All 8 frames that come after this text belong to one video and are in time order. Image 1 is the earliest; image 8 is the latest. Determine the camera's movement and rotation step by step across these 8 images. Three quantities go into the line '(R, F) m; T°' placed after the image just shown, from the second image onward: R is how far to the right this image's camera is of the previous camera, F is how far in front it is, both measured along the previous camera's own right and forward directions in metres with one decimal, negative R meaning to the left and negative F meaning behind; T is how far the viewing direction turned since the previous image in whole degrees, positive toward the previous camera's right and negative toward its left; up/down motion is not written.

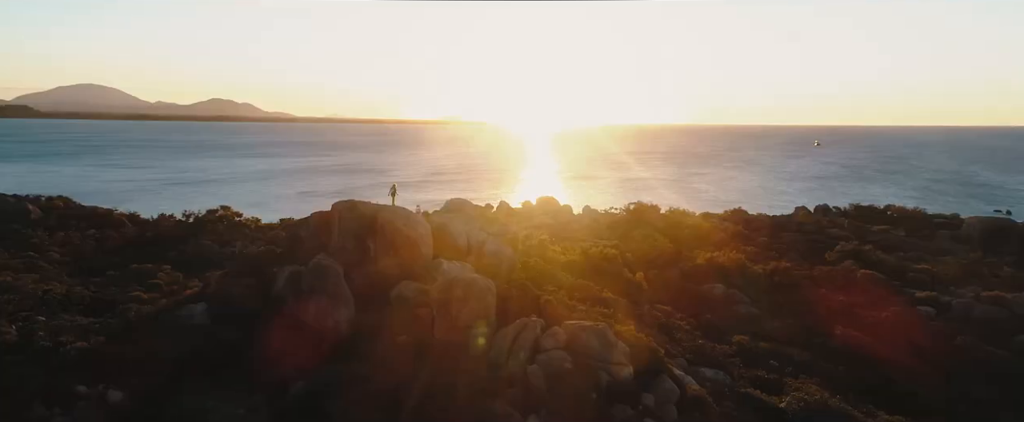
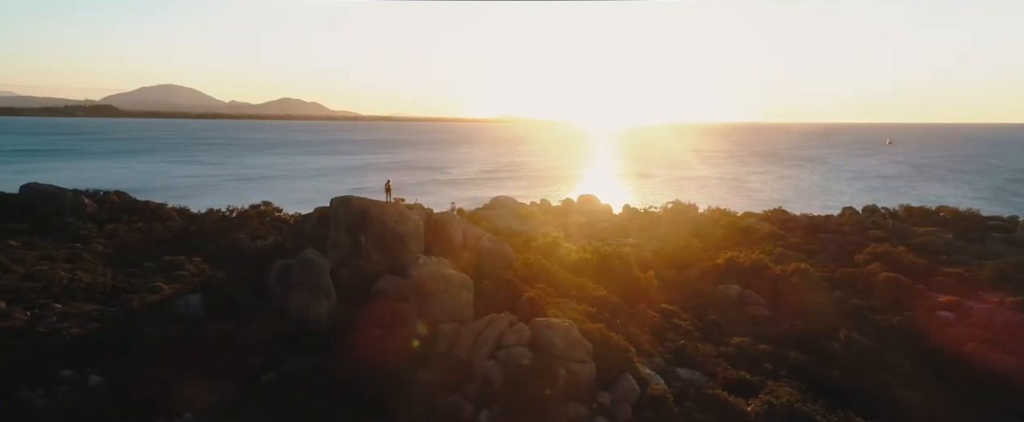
(+1.4, 0.0) m; -4°
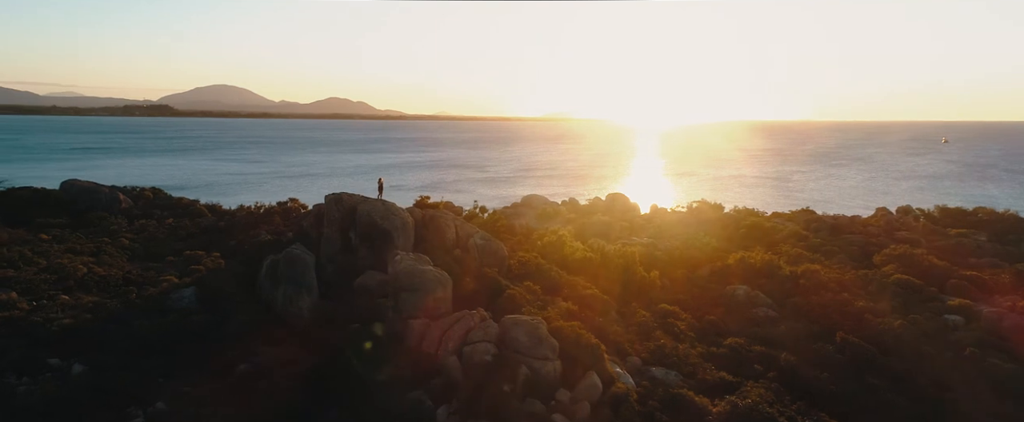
(+1.1, 0.0) m; -3°
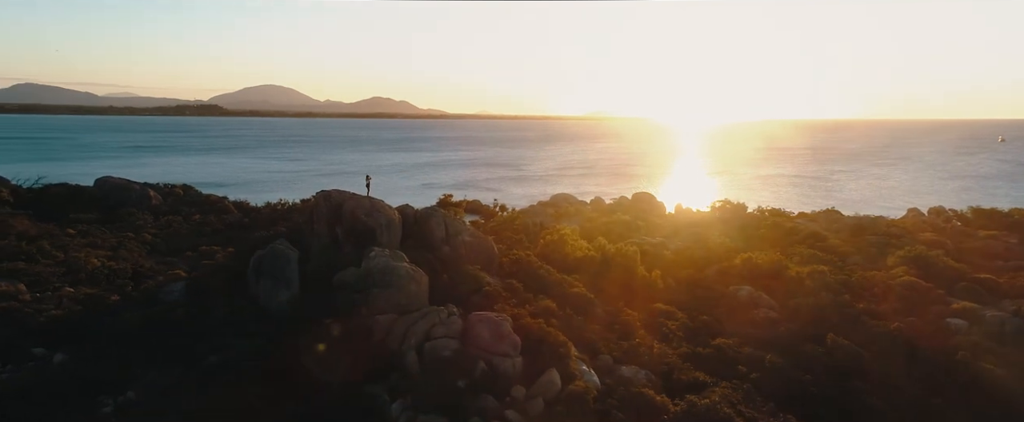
(+1.1, 0.0) m; -3°
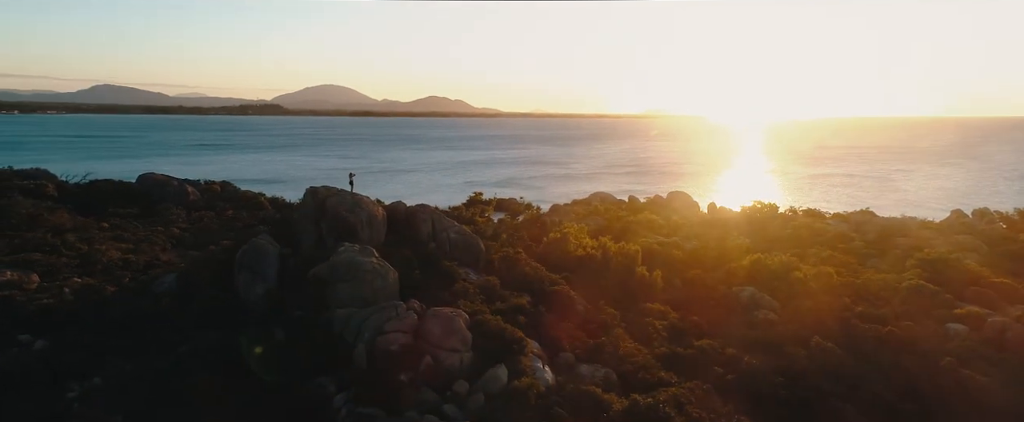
(+1.5, 0.0) m; -3°
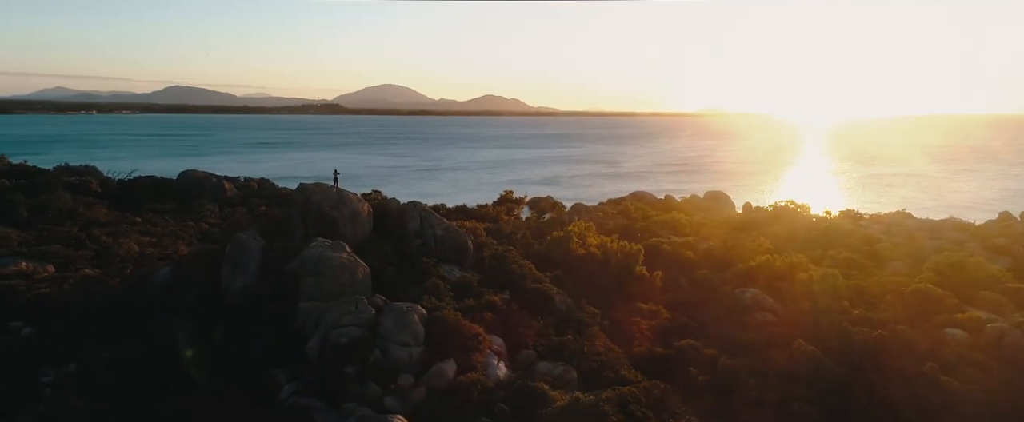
(+1.5, -0.1) m; -3°
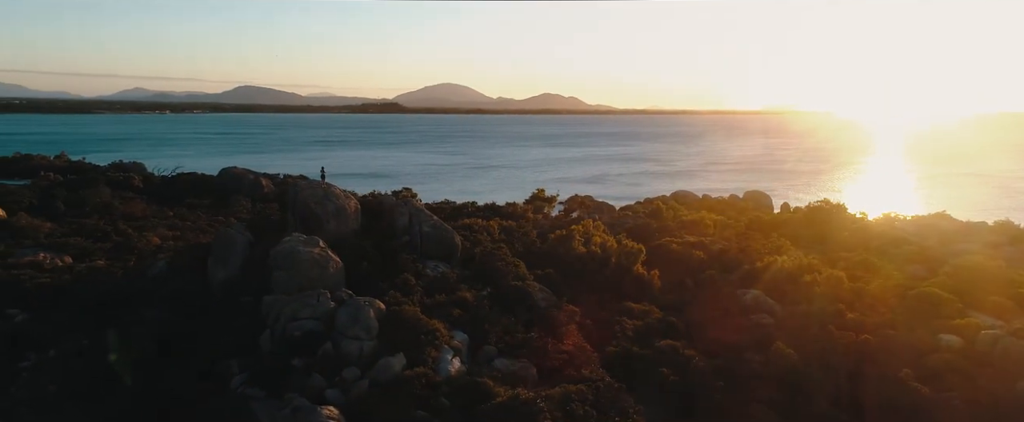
(+1.6, -0.1) m; -4°
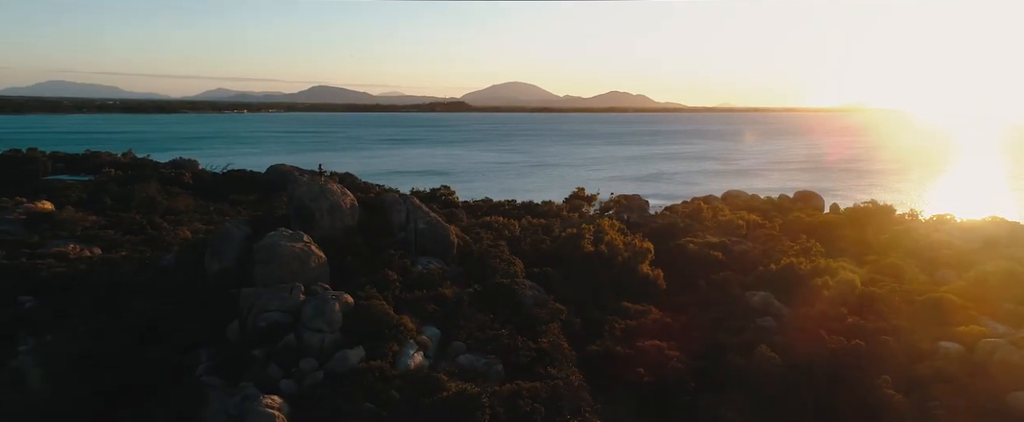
(+1.6, -0.1) m; -4°
